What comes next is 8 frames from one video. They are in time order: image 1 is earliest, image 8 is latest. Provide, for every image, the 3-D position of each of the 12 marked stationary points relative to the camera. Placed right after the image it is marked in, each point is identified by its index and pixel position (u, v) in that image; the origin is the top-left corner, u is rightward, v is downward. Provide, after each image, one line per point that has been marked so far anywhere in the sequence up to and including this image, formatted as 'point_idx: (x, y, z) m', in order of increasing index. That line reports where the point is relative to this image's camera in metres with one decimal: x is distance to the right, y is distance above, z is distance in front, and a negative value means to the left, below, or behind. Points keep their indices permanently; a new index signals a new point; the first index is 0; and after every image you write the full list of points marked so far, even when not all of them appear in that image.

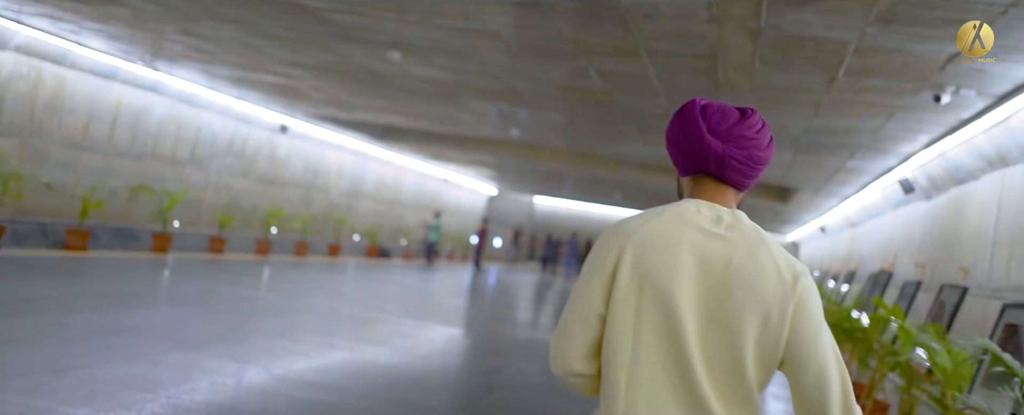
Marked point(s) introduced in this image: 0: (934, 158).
0: (+5.7, +0.9, +9.0) m
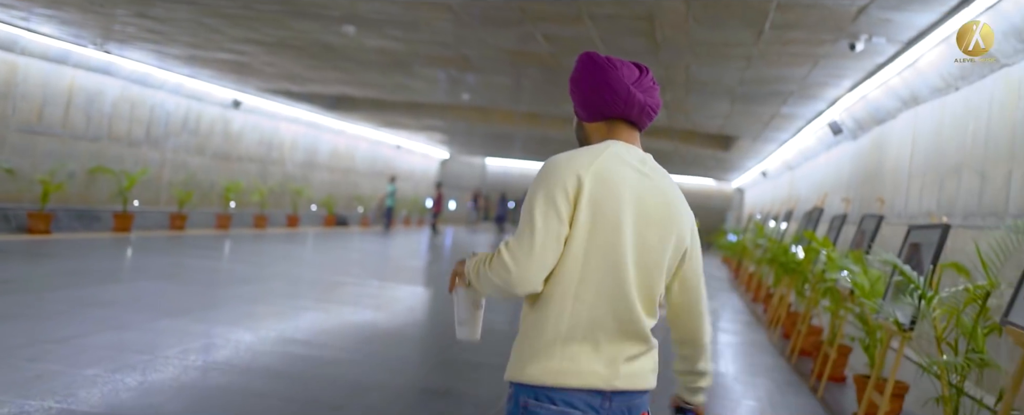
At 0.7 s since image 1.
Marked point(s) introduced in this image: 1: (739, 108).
0: (+4.9, +1.5, +9.1) m
1: (+4.0, +1.8, +11.3) m
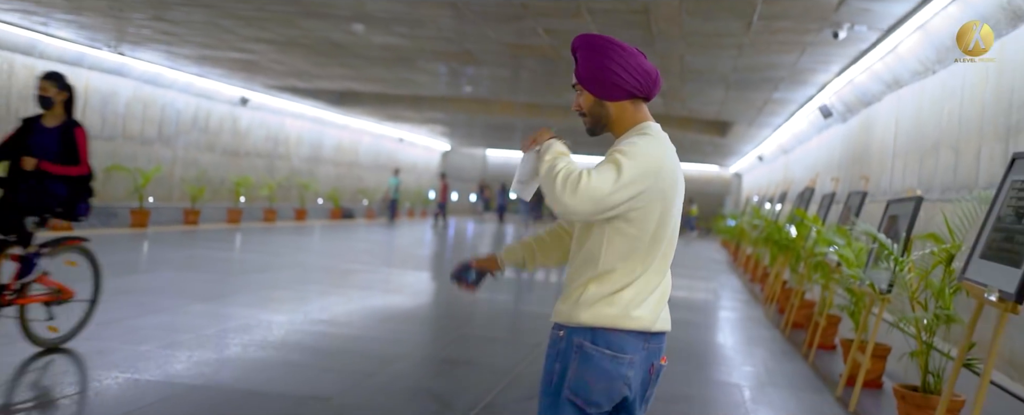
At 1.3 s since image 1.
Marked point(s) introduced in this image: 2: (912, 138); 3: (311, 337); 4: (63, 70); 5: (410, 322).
0: (+4.9, +1.8, +9.5) m
1: (+4.1, +2.1, +11.7) m
2: (+4.2, +0.7, +6.8) m
3: (-1.8, -1.1, +5.7) m
4: (-8.2, +2.5, +11.7) m
5: (-1.1, -1.2, +6.9) m
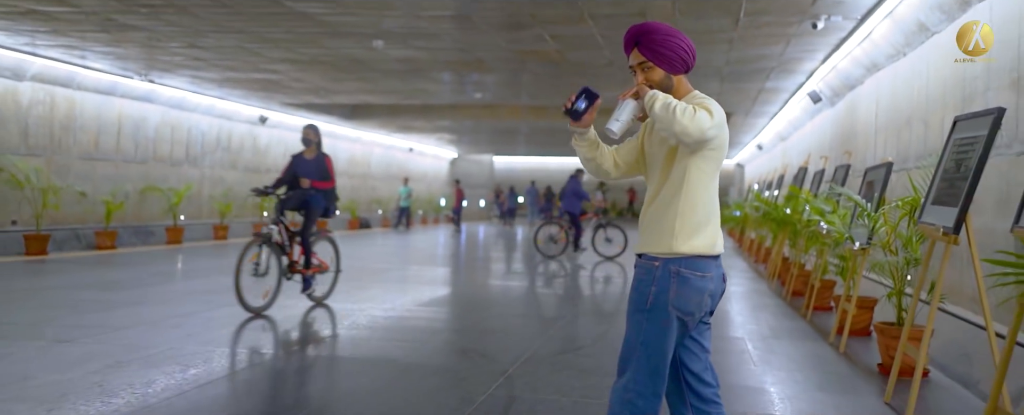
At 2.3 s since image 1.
0: (+5.1, +2.2, +10.2) m
1: (+4.2, +2.4, +12.5) m
2: (+4.4, +1.1, +7.5) m
3: (-1.5, -1.1, +6.4) m
4: (-8.1, +2.1, +12.5) m
5: (-0.8, -1.1, +7.6) m
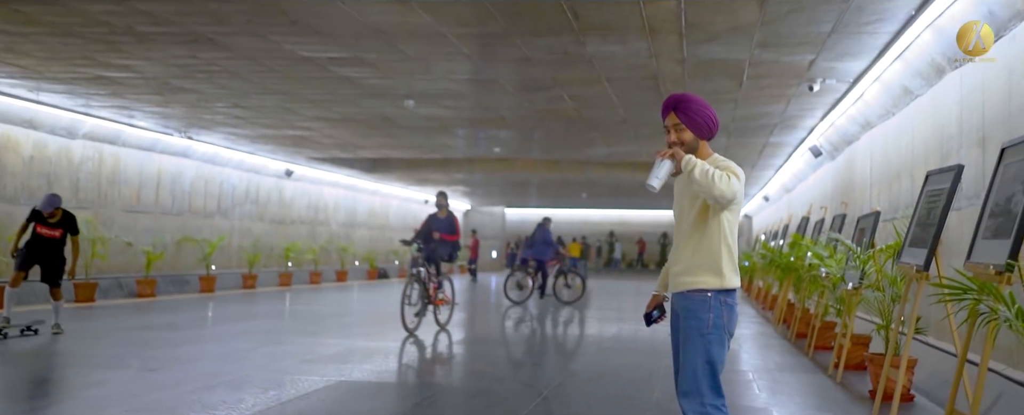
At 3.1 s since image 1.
0: (+5.4, +1.4, +10.9) m
1: (+4.6, +1.4, +13.2) m
2: (+4.7, +0.5, +8.1) m
3: (-1.3, -1.6, +7.0) m
4: (-7.7, +1.1, +13.4) m
5: (-0.5, -1.7, +8.1) m
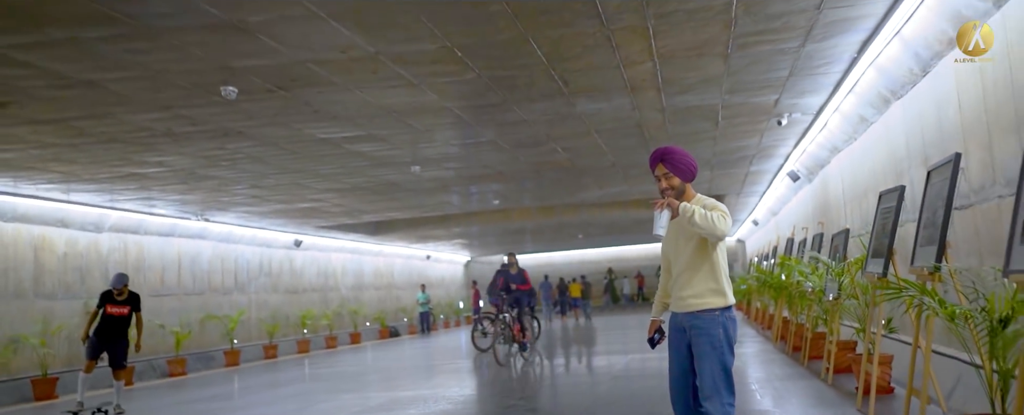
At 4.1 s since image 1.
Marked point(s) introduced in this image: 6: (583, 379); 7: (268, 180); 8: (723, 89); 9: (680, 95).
0: (+5.4, +1.0, +11.8) m
1: (+4.5, +0.8, +14.1) m
2: (+4.8, +0.3, +9.0) m
3: (-0.9, -2.3, +7.6) m
4: (-7.7, -0.7, +14.1) m
5: (-0.2, -2.5, +8.8) m
6: (+1.0, -2.4, +8.9) m
7: (-4.4, +0.5, +11.6) m
8: (+2.7, +1.5, +8.2) m
9: (+2.2, +1.5, +8.4) m
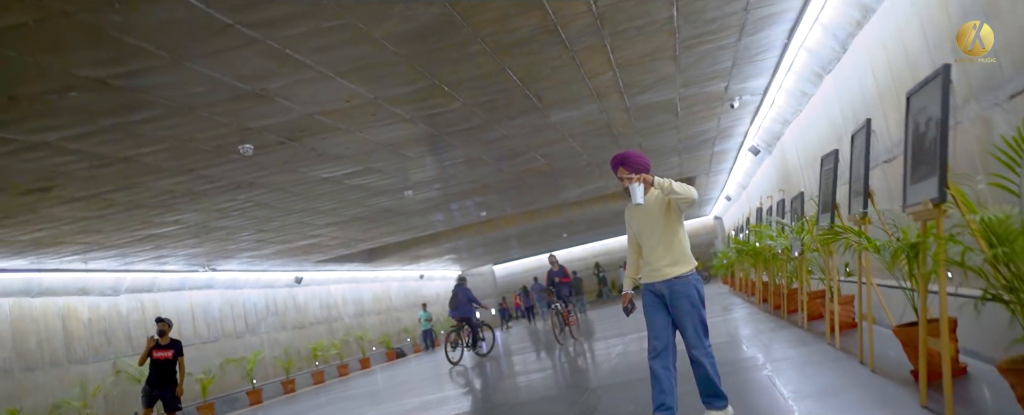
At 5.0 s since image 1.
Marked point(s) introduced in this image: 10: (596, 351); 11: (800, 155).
0: (+5.0, +1.6, +12.9) m
1: (+4.1, +1.2, +15.2) m
2: (+4.6, +0.8, +10.1) m
3: (-0.7, -2.5, +8.5) m
4: (-7.8, -2.0, +14.7) m
5: (+0.1, -2.6, +9.7) m
6: (+1.2, -2.4, +9.8) m
7: (-4.6, -0.3, +12.3) m
8: (+2.4, +1.8, +9.2) m
9: (+1.9, +1.6, +9.4) m
10: (+1.5, -2.5, +11.3) m
11: (+4.7, +0.8, +10.5) m
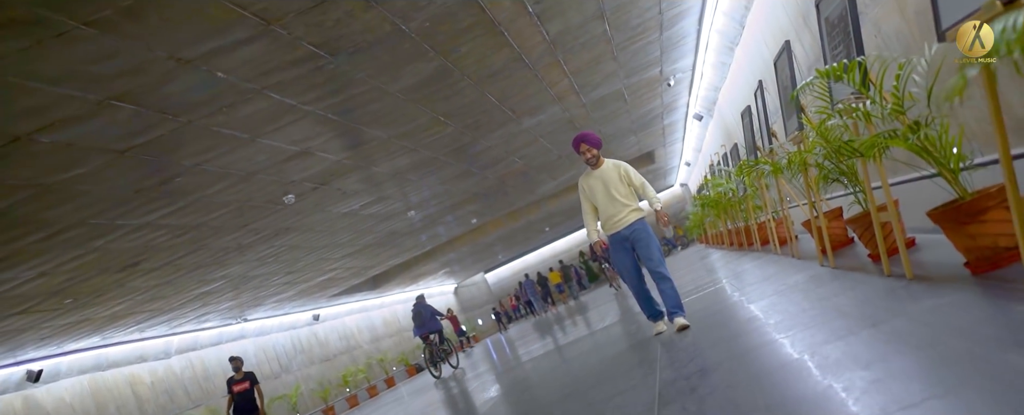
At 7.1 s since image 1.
0: (+4.3, +2.5, +14.9) m
1: (+3.5, +1.9, +17.1) m
2: (+4.2, +1.8, +12.1) m
3: (-0.2, -2.5, +10.2) m
4: (-7.5, -3.6, +16.2) m
5: (+0.5, -2.5, +11.4) m
6: (+1.5, -2.0, +11.6) m
7: (-4.6, -1.2, +13.9) m
8: (+1.9, +2.3, +11.1) m
9: (+1.4, +2.0, +11.2) m
10: (+1.8, -2.2, +13.1) m
11: (+4.3, +1.8, +12.5) m
